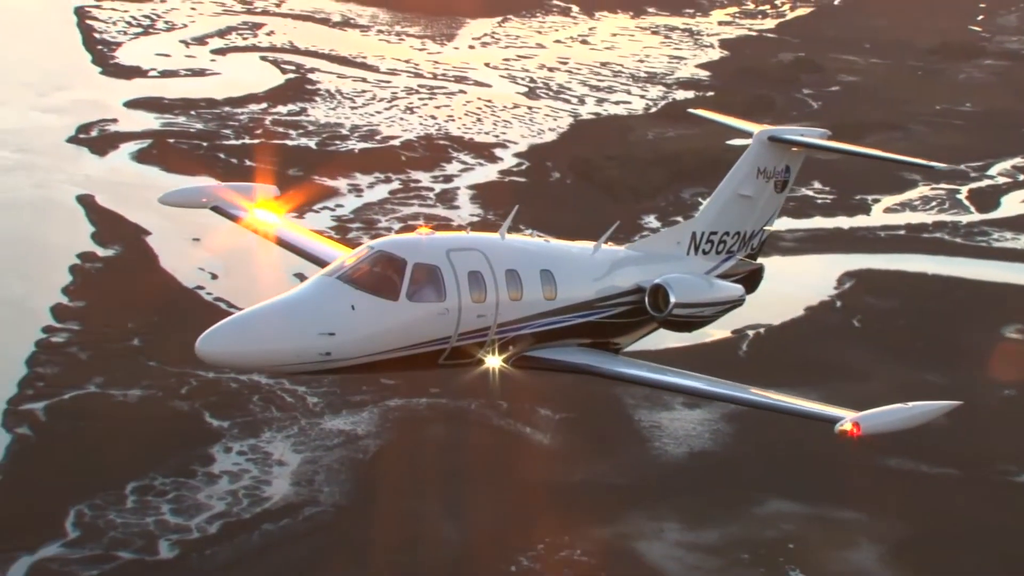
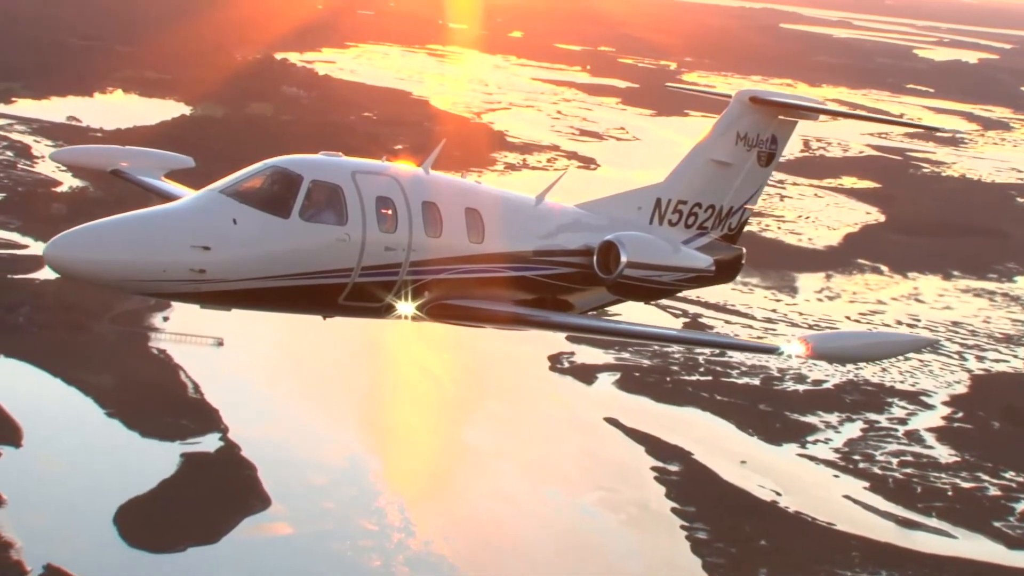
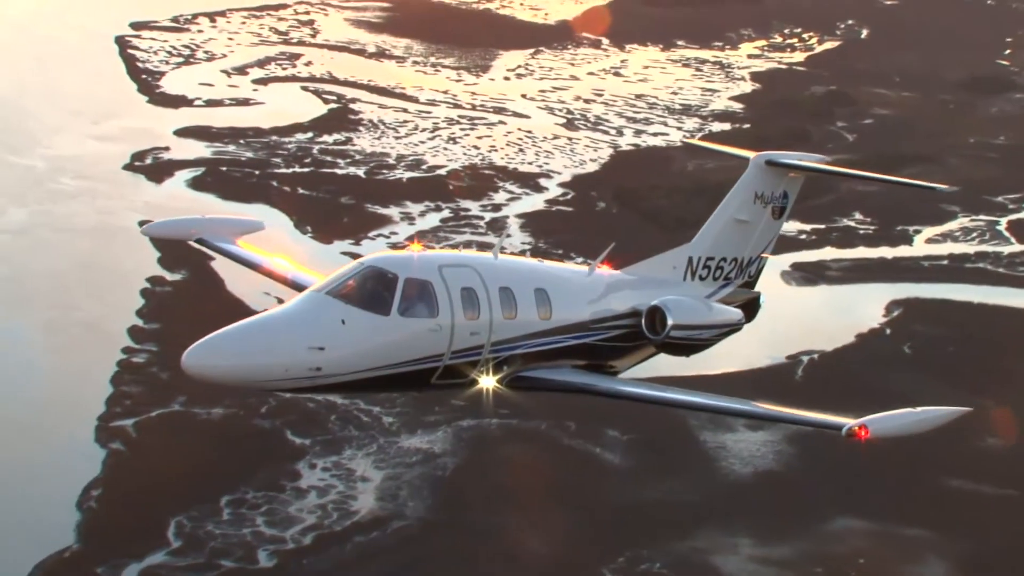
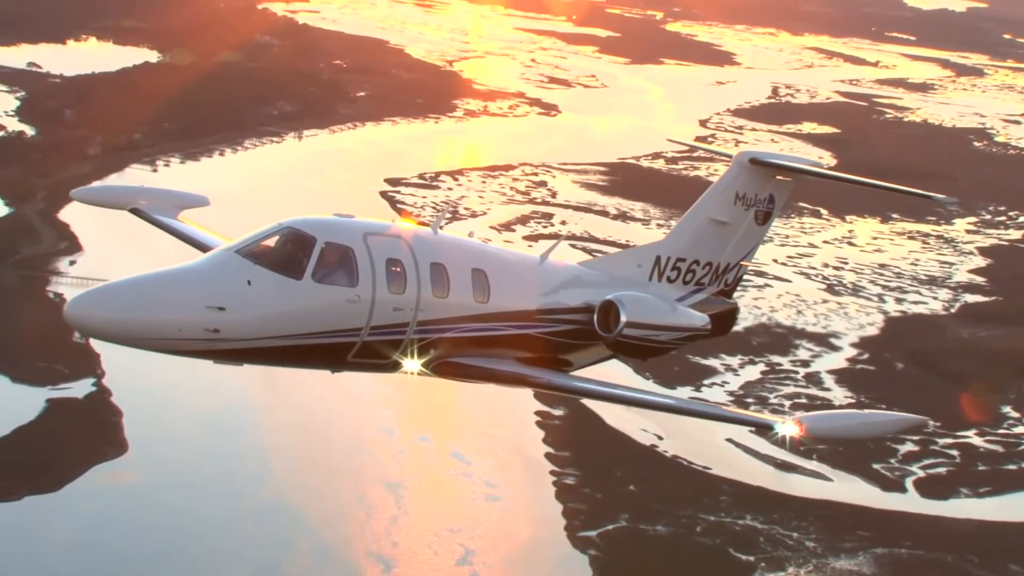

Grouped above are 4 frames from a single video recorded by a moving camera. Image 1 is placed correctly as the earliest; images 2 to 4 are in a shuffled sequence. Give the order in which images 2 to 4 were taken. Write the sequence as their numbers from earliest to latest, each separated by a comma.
3, 4, 2
